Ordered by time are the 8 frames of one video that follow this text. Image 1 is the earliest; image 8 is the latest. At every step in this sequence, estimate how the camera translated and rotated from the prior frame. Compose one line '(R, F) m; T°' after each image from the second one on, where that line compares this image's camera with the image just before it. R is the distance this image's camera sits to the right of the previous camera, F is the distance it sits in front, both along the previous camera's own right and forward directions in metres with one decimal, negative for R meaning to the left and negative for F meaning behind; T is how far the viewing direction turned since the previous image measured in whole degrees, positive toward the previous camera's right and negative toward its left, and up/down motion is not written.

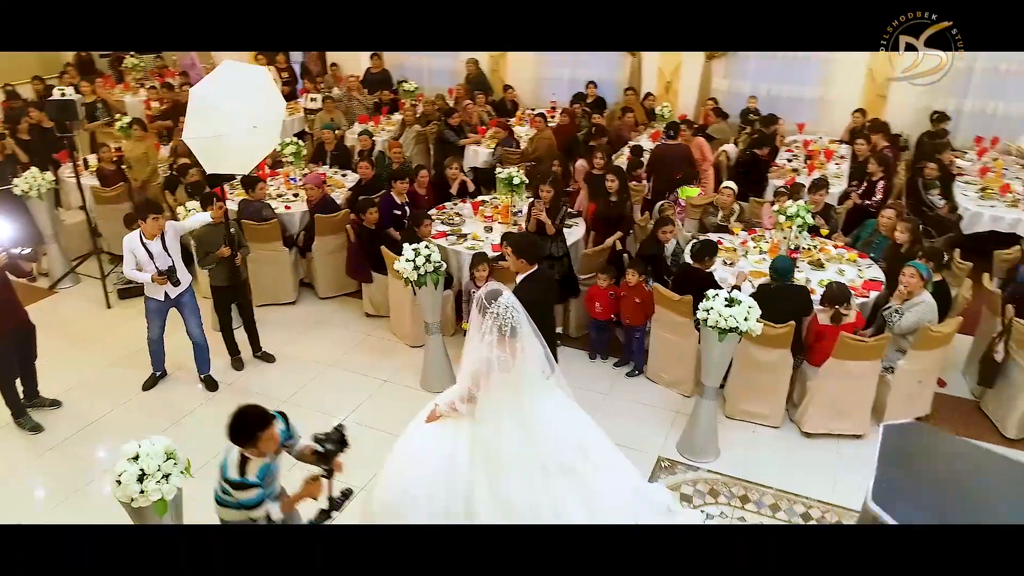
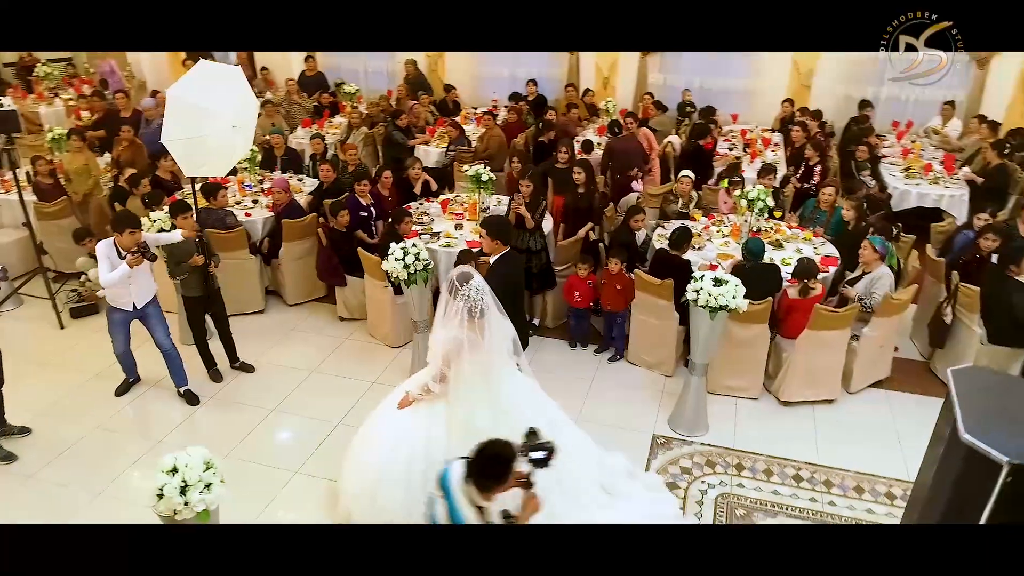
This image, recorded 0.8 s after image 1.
(-0.4, -0.1) m; +6°
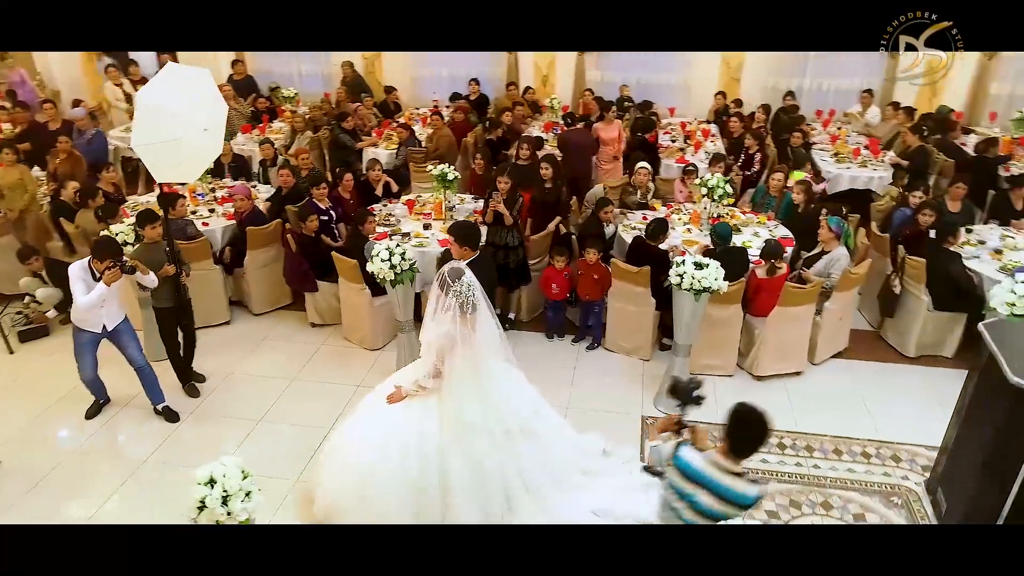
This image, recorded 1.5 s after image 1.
(-0.4, -0.1) m; +6°
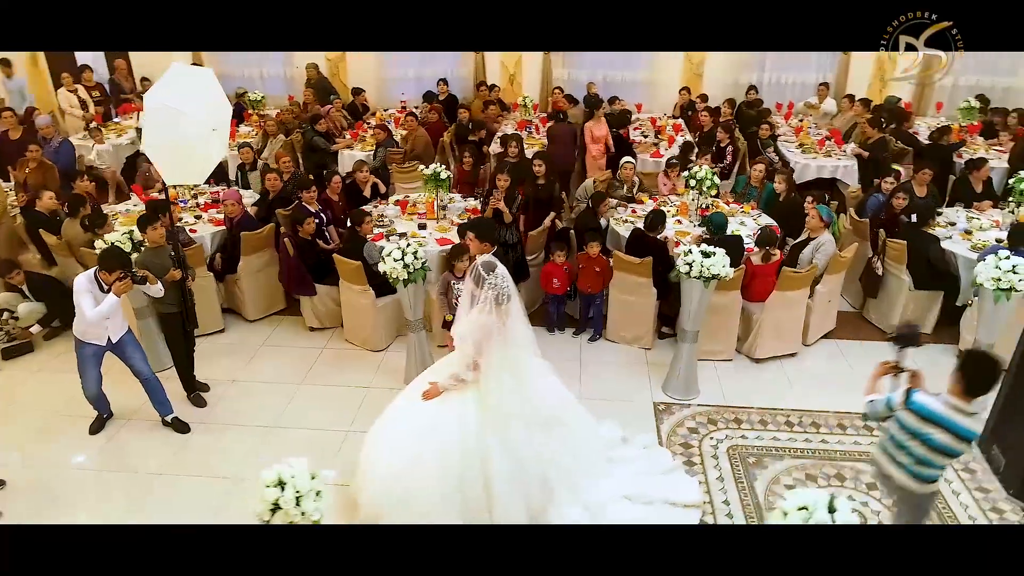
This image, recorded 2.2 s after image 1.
(-0.4, 0.0) m; +4°
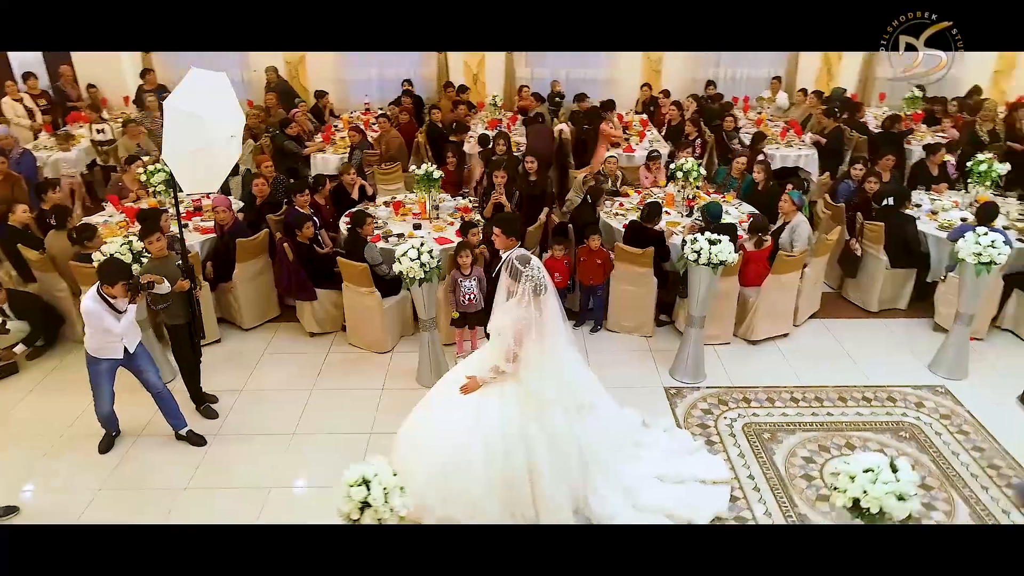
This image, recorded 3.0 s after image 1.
(-0.5, 0.0) m; +5°
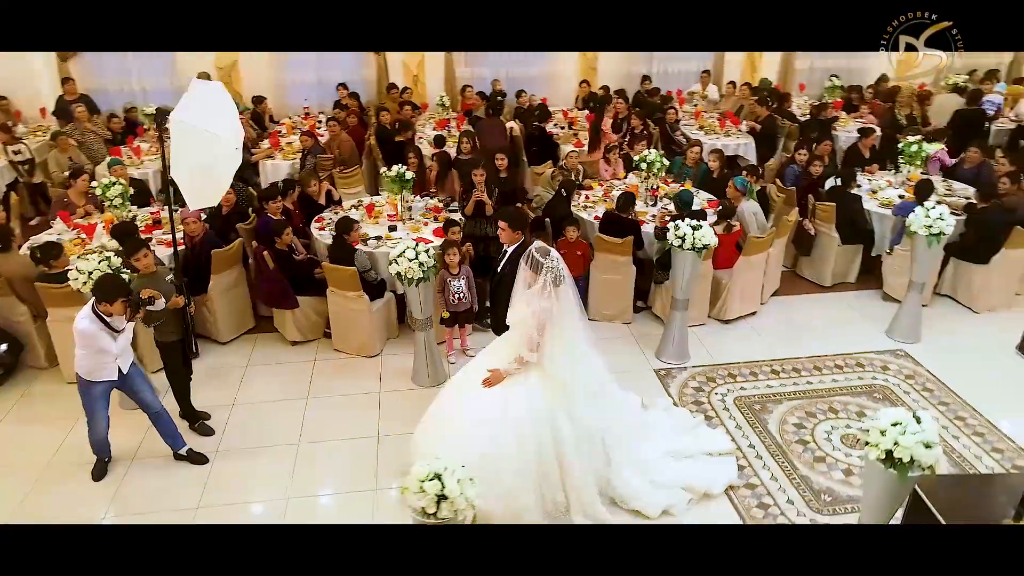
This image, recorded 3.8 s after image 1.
(-0.5, -0.1) m; +7°
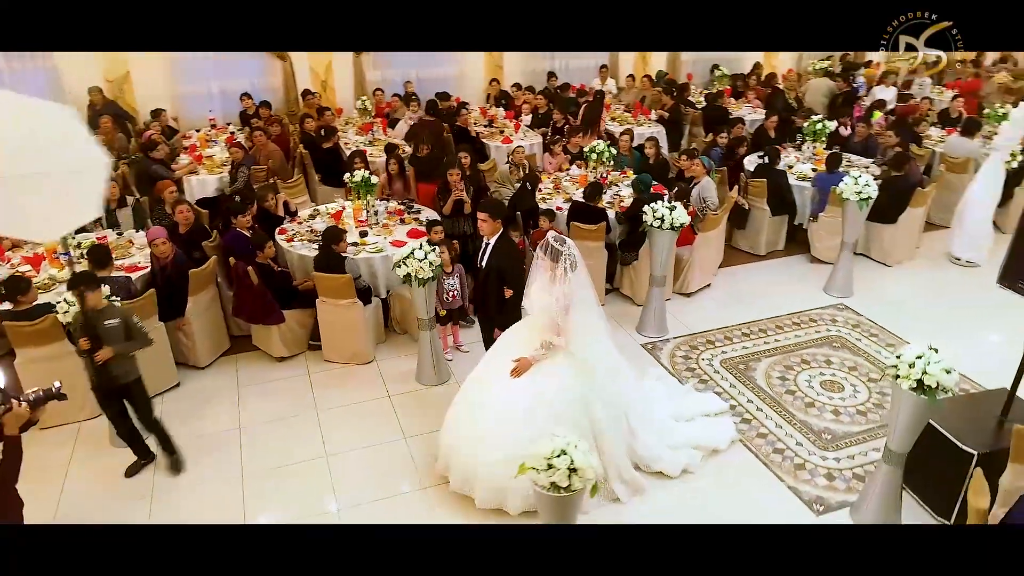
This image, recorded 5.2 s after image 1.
(-0.9, -0.1) m; +11°
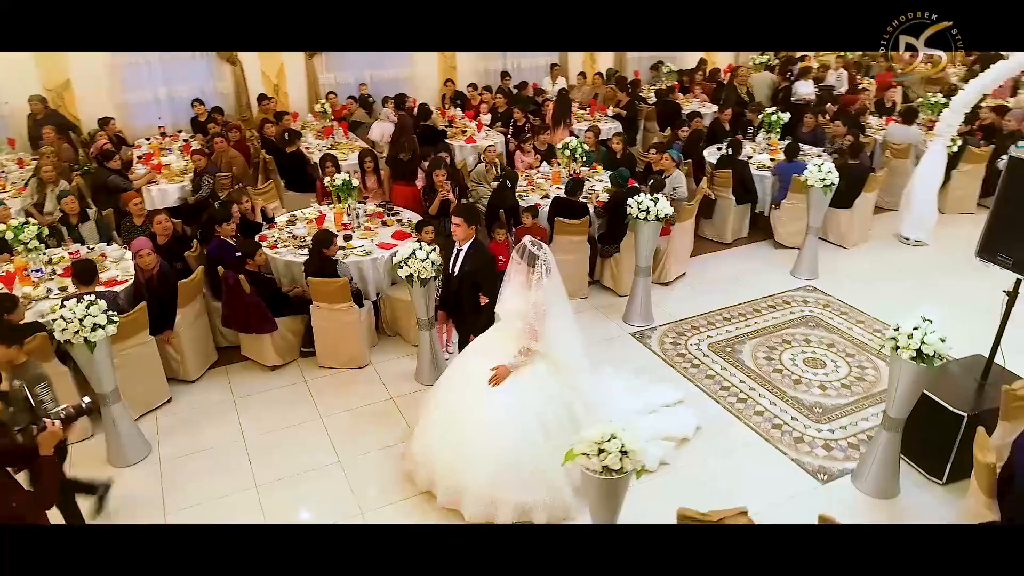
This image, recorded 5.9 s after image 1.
(-0.4, 0.0) m; +5°
